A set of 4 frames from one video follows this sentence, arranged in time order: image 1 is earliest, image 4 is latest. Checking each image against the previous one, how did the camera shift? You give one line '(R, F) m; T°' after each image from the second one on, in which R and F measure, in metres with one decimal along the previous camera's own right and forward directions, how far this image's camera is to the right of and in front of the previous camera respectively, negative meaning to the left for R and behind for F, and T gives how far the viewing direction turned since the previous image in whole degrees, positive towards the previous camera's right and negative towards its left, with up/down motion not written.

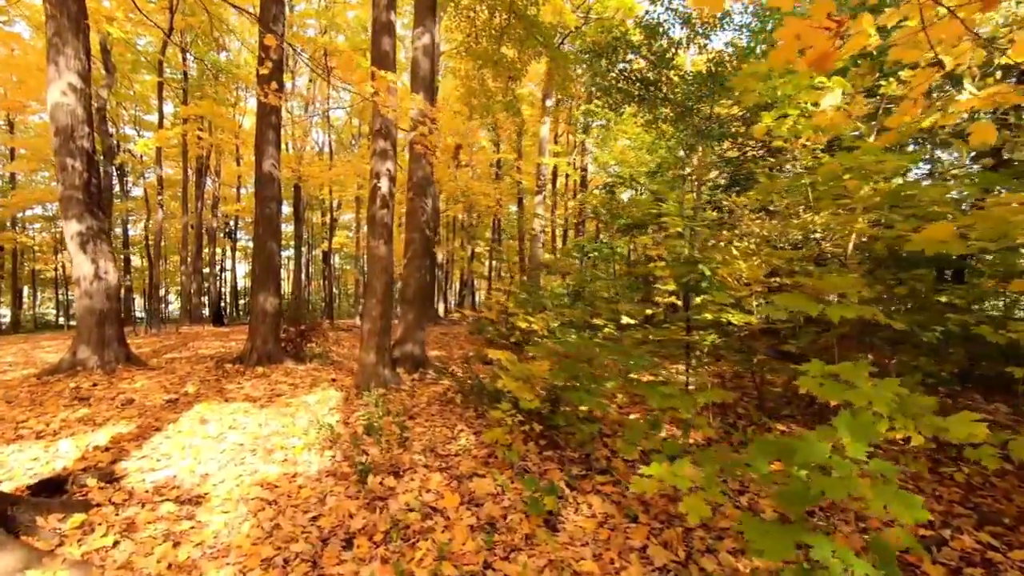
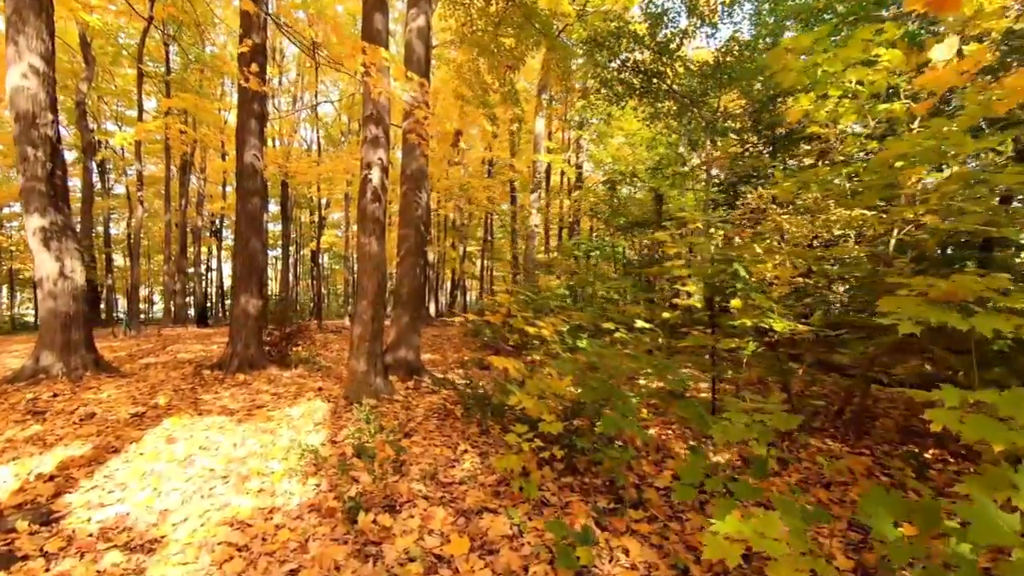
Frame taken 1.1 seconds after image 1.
(-0.2, +0.6) m; +1°
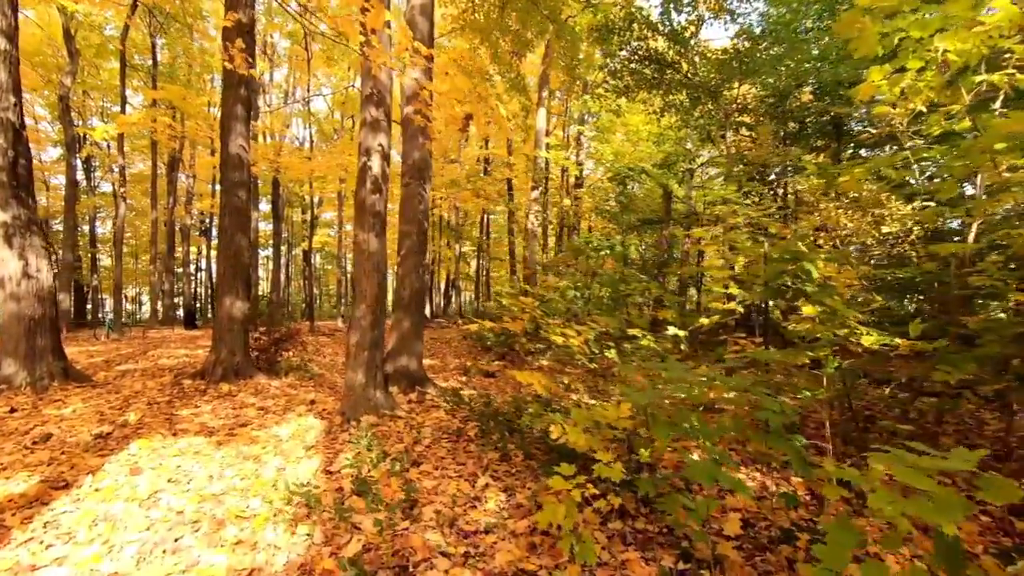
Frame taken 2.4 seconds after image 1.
(-0.2, +0.7) m; +1°
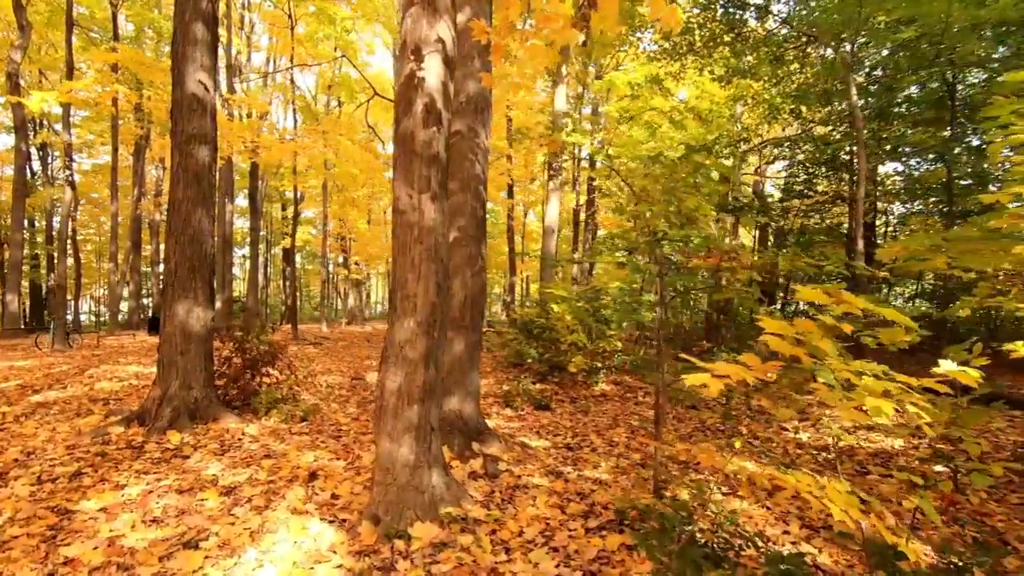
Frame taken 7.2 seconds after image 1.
(-1.0, +2.3) m; +2°
